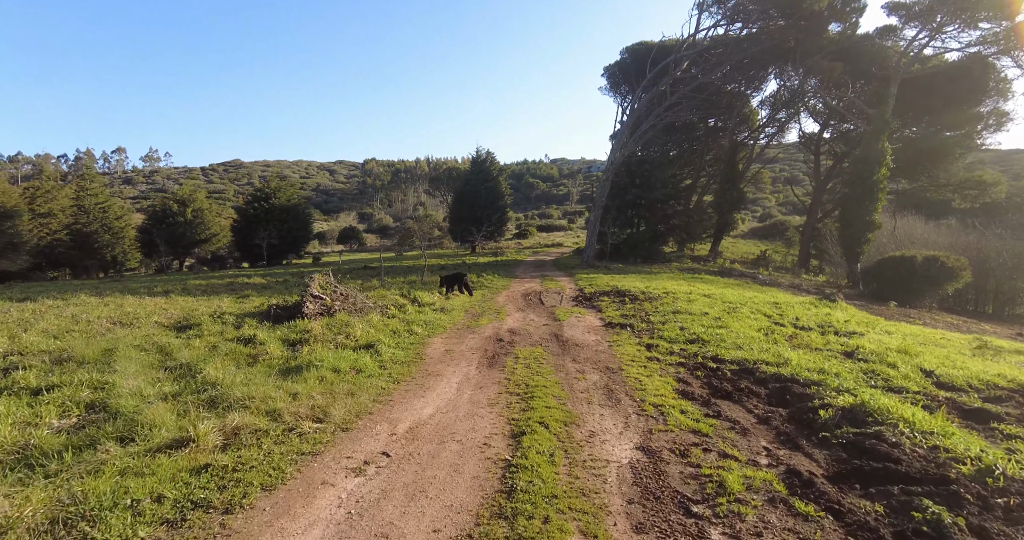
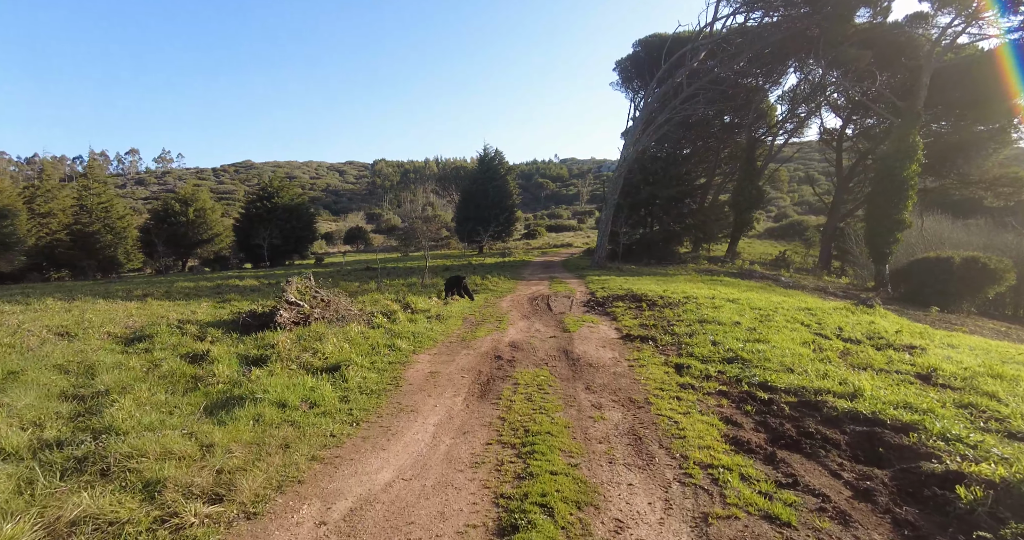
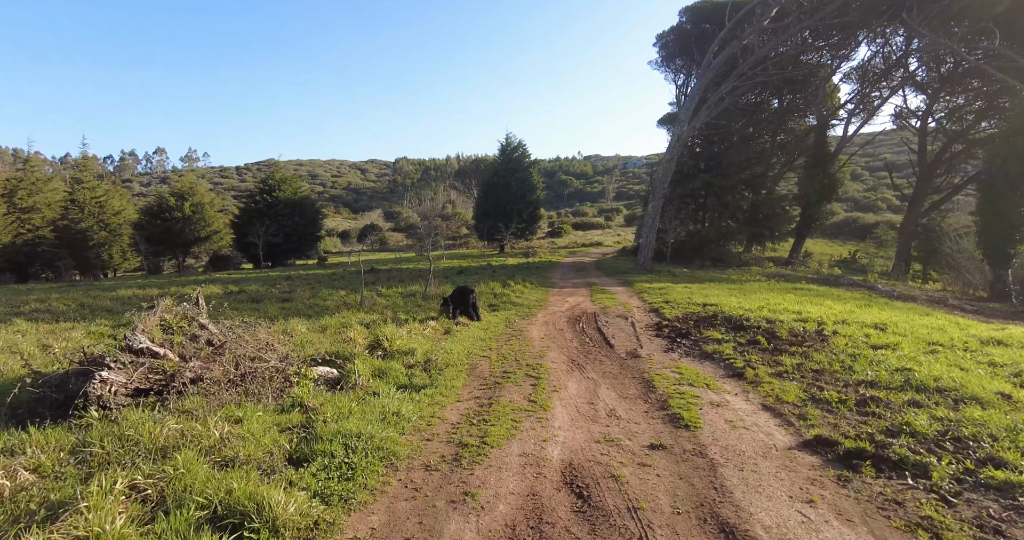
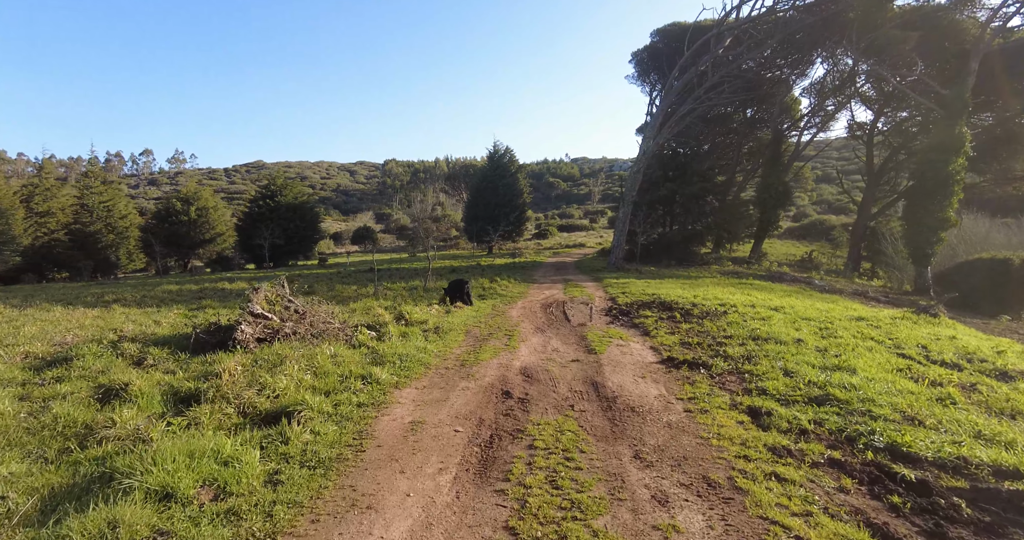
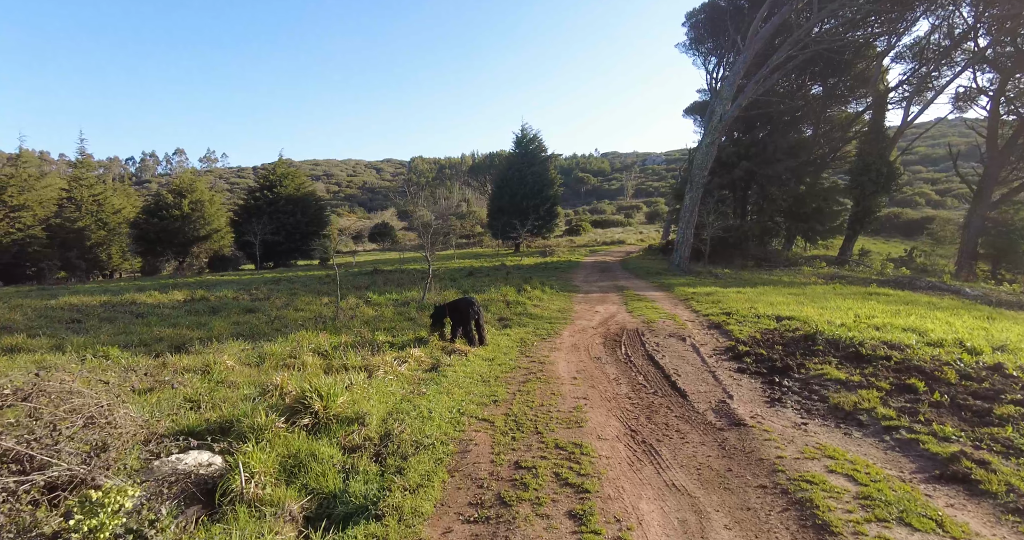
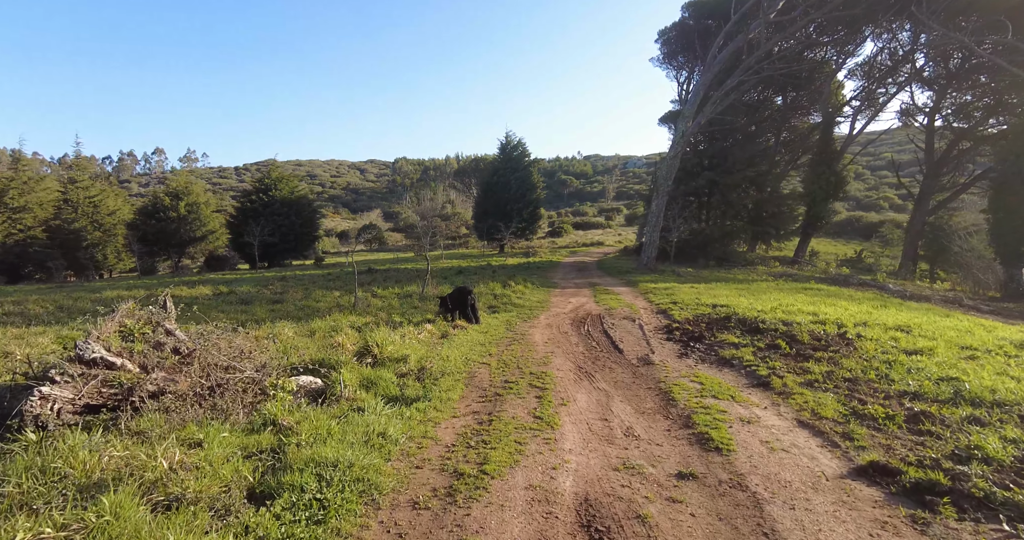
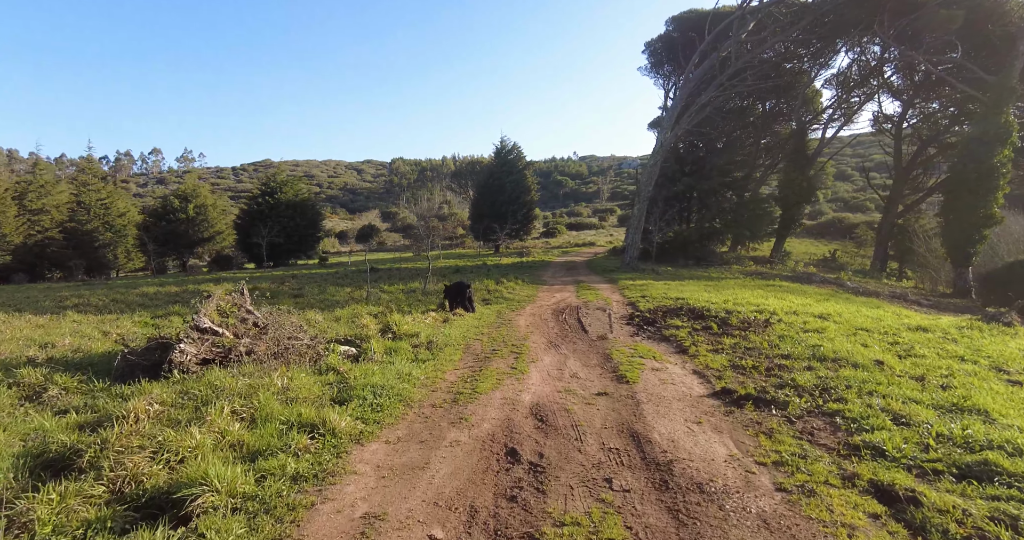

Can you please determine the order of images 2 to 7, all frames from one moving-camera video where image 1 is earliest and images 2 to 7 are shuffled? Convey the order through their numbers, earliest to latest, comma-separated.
2, 4, 7, 3, 6, 5
